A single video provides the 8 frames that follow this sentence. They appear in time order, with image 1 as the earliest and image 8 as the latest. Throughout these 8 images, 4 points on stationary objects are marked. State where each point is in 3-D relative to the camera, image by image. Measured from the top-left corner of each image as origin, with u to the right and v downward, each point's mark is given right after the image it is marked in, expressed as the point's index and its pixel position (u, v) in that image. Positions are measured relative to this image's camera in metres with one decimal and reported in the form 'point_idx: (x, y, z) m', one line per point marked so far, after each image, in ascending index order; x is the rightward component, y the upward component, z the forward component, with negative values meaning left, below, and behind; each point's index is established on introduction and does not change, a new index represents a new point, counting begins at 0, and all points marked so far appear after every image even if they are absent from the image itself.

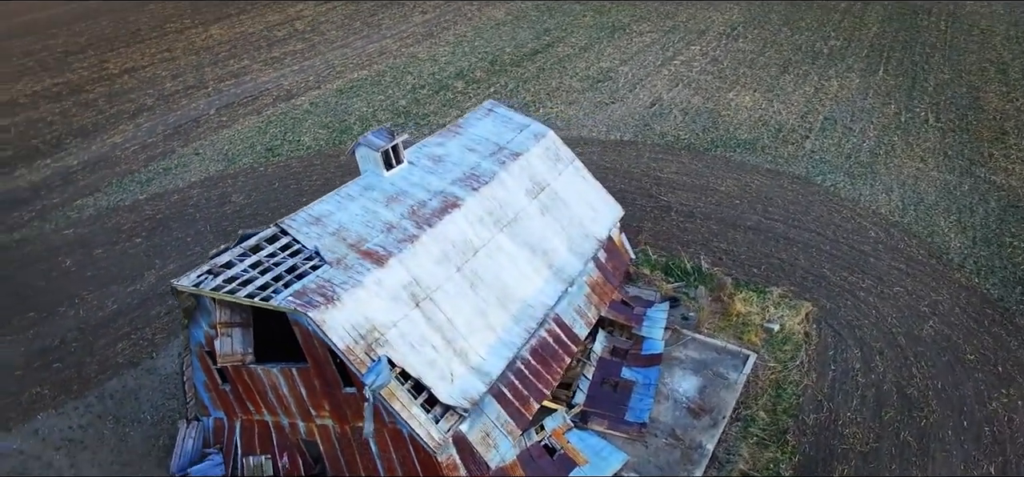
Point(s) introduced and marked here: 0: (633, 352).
0: (+3.1, -2.8, +19.4) m
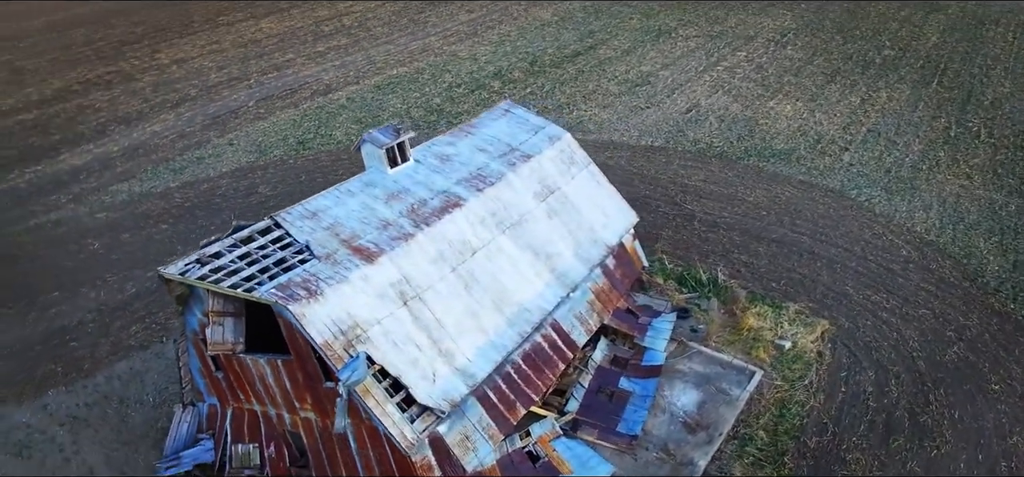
0: (+3.0, -3.0, +19.0) m
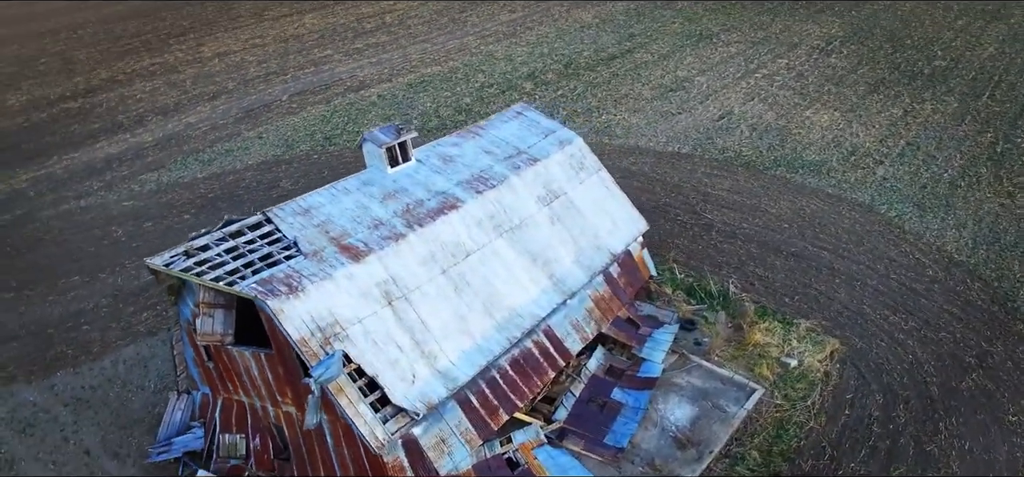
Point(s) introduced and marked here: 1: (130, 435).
0: (+2.8, -3.2, +18.7) m
1: (-8.7, -4.5, +17.6) m
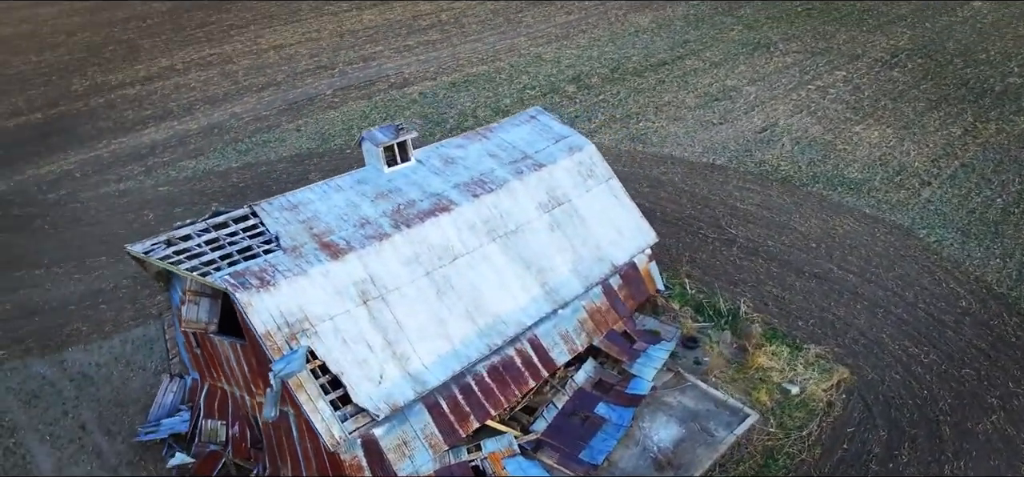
0: (+2.5, -3.5, +18.3) m
1: (-9.1, -4.1, +18.2) m
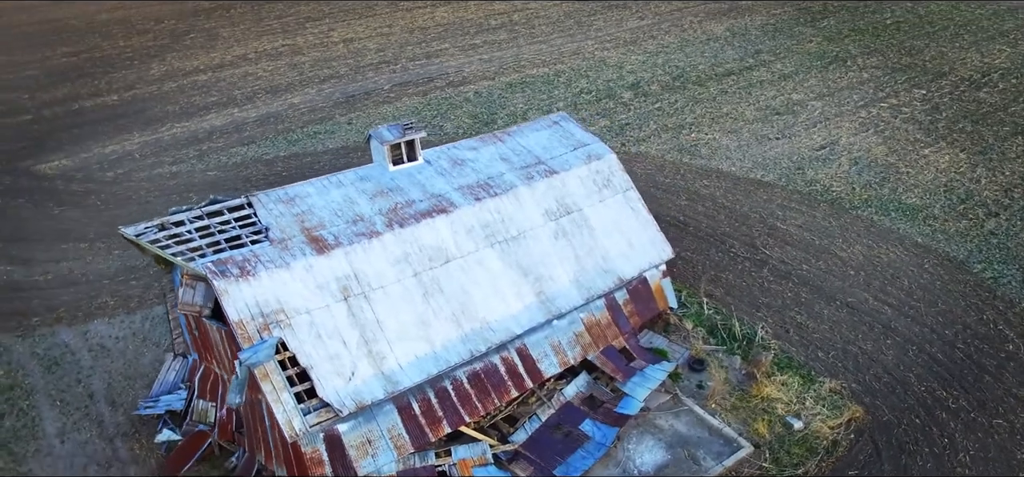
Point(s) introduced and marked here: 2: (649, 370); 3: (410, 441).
0: (+2.2, -3.8, +17.7) m
1: (-9.4, -3.6, +19.1) m
2: (+3.3, -3.2, +18.6) m
3: (-2.0, -4.0, +15.3) m
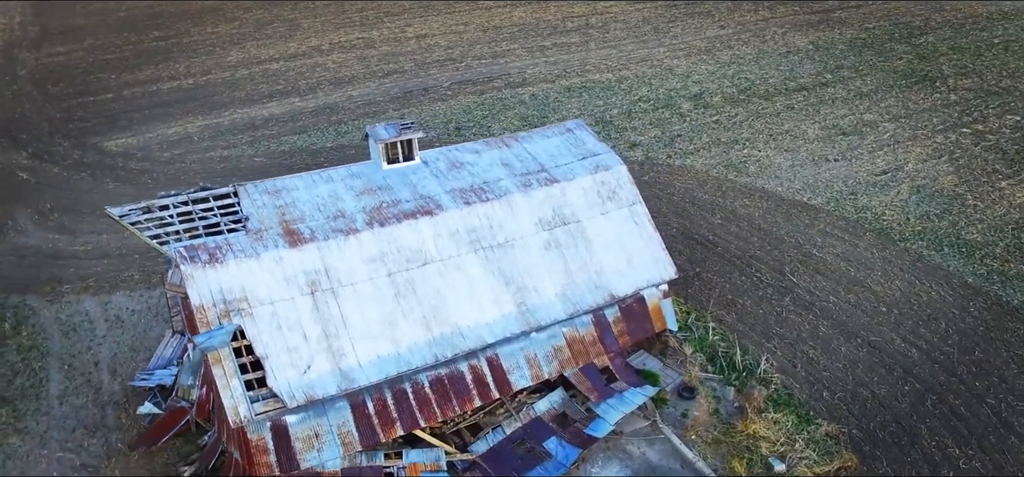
0: (+1.4, -4.1, +17.2) m
1: (-9.8, -3.1, +20.0) m
2: (+2.7, -3.6, +17.9) m
3: (-3.0, -4.0, +15.3) m
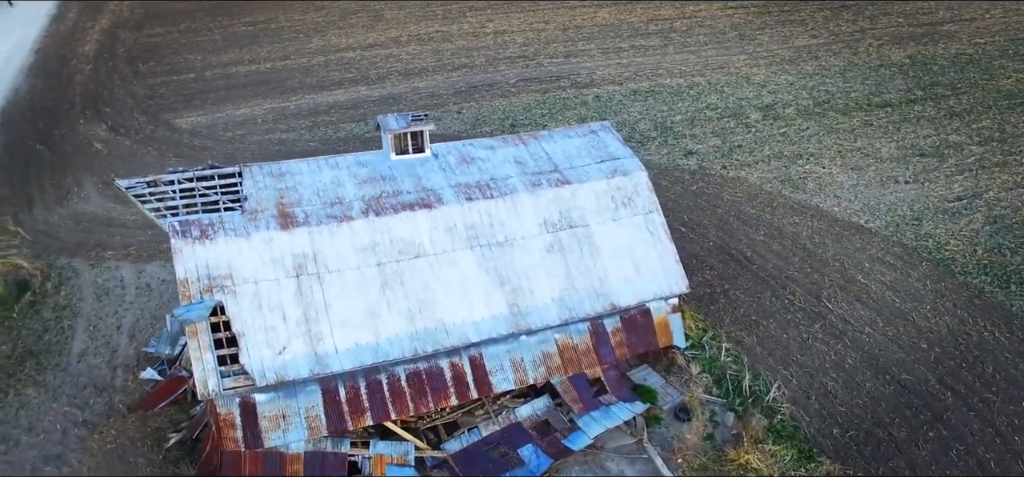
0: (+1.0, -4.2, +16.7) m
1: (-9.7, -2.3, +20.9) m
2: (+2.3, -3.7, +17.2) m
3: (-3.7, -3.7, +15.4) m
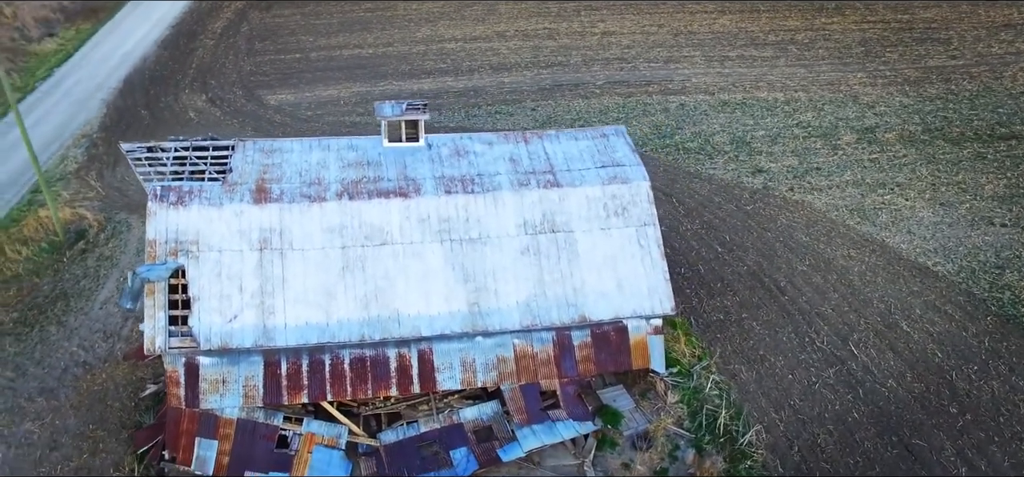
0: (-0.4, -4.2, +16.1) m
1: (-9.7, -1.3, +22.4) m
2: (+1.1, -3.9, +16.4) m
3: (-5.1, -3.2, +15.8) m
